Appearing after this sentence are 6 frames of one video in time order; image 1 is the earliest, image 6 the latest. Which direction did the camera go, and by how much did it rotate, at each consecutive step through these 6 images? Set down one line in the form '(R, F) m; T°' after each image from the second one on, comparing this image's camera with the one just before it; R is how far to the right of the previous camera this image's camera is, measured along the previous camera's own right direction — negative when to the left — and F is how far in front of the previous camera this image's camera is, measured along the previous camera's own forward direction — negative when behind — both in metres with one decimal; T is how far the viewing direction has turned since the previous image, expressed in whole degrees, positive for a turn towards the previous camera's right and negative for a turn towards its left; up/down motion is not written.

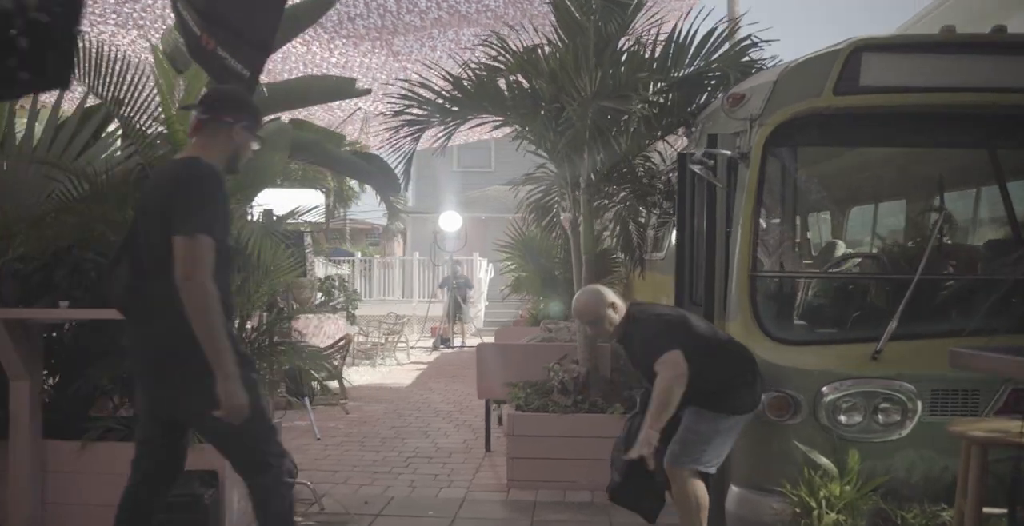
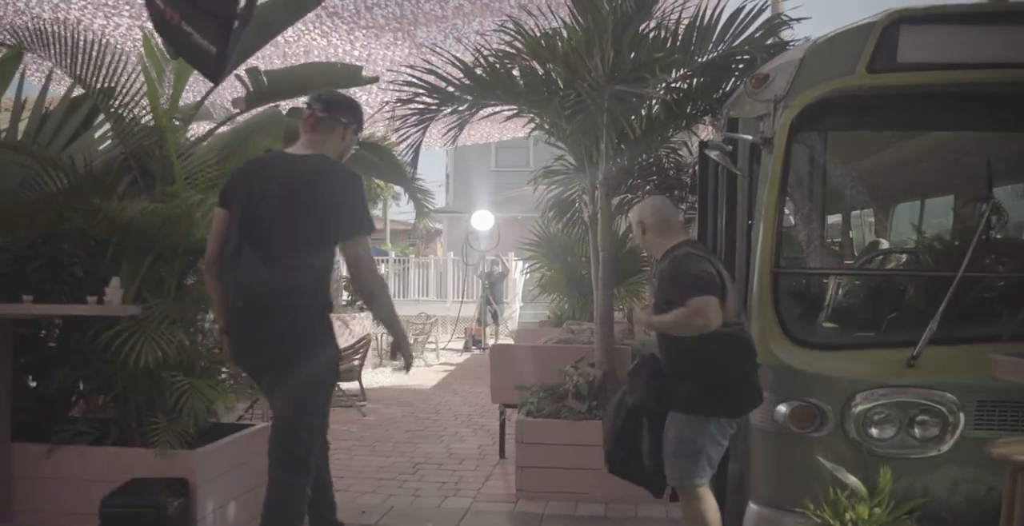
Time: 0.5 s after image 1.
(+0.2, +0.3) m; -3°
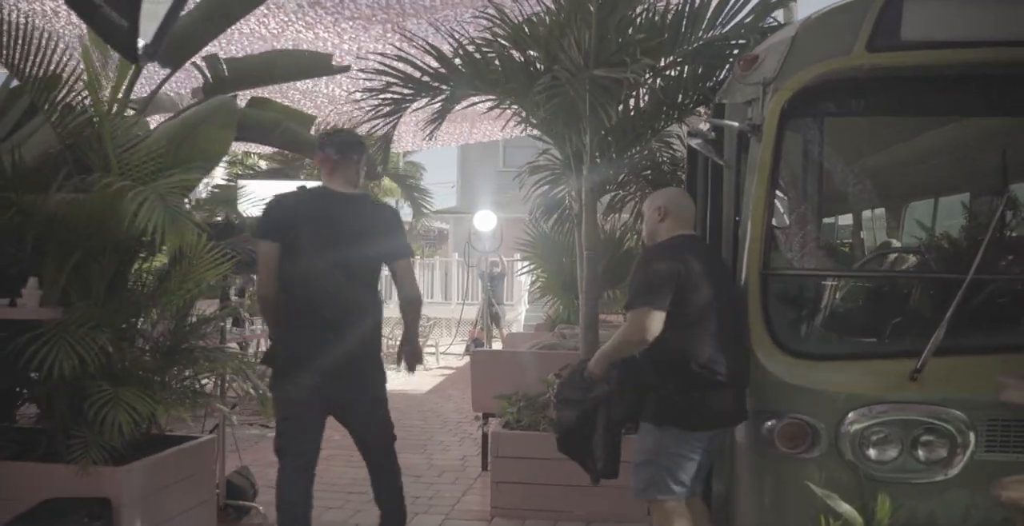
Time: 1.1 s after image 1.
(+0.2, +0.3) m; -1°
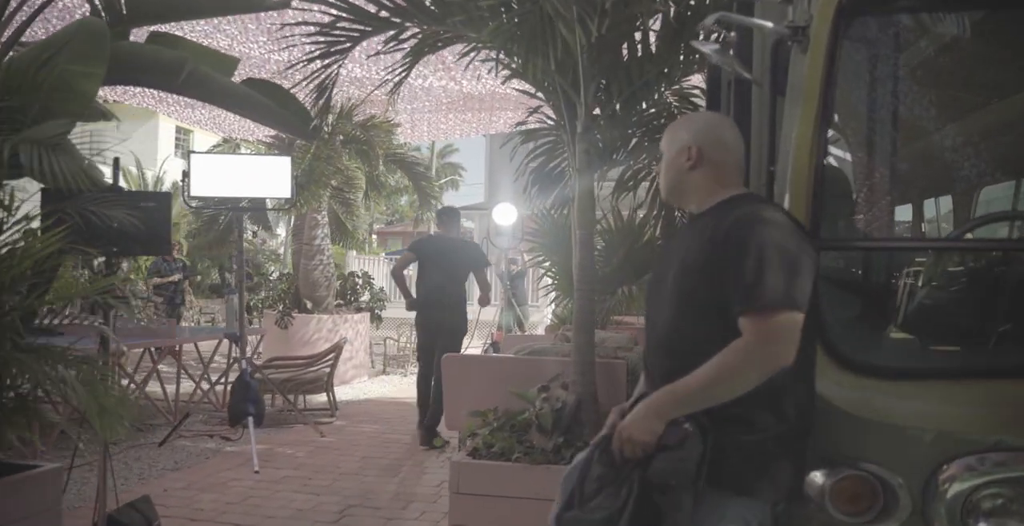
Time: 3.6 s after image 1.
(+0.3, +1.1) m; -3°
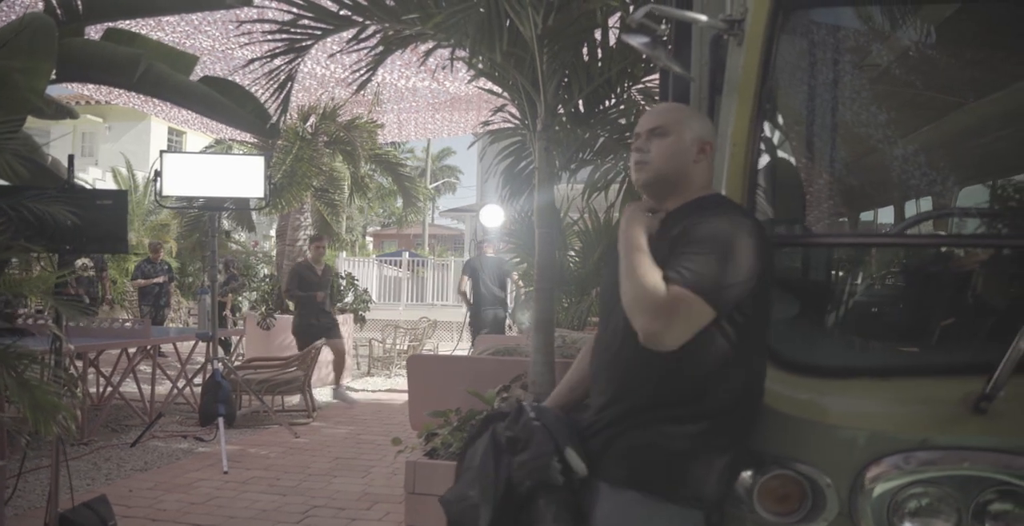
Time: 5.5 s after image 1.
(+0.2, 0.0) m; 0°
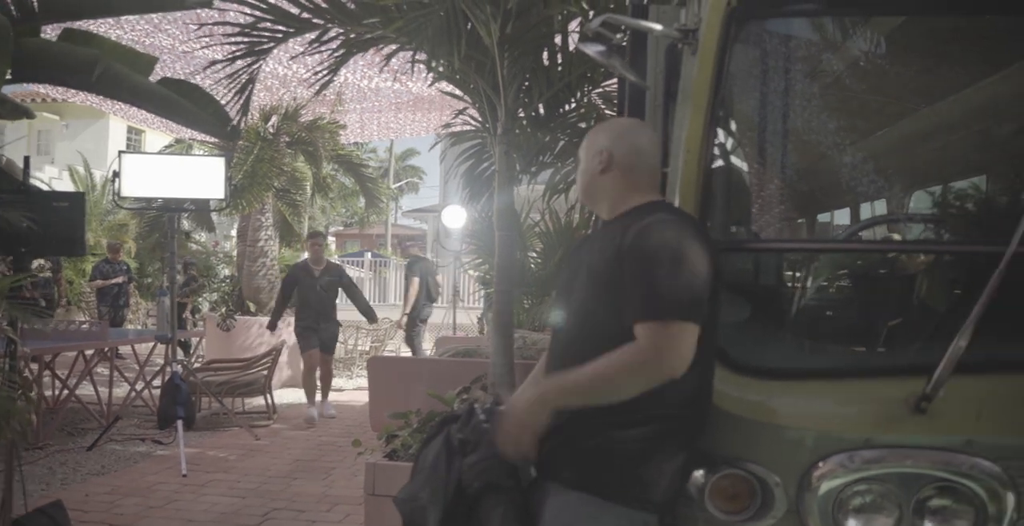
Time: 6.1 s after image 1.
(0.0, 0.0) m; +2°
